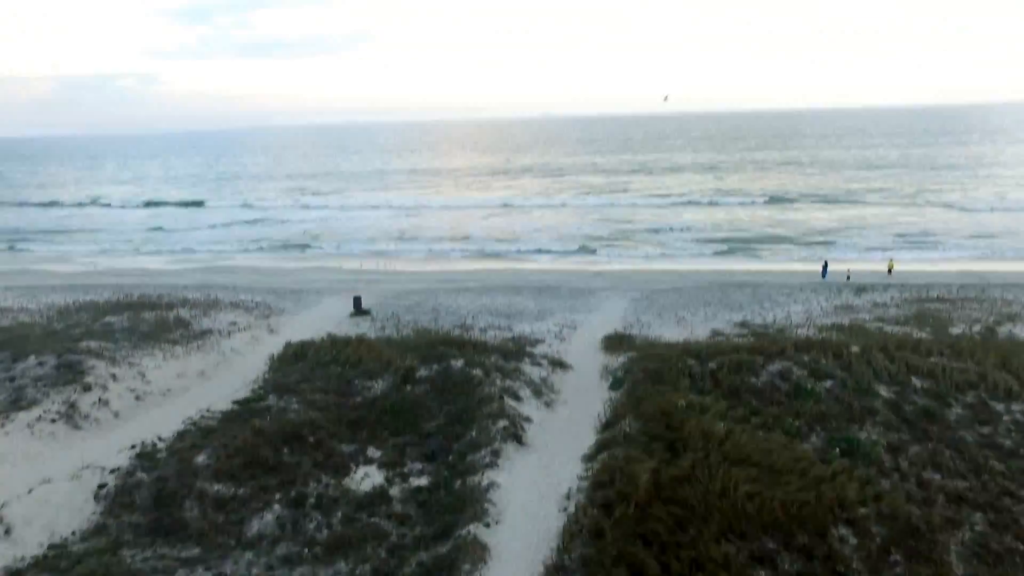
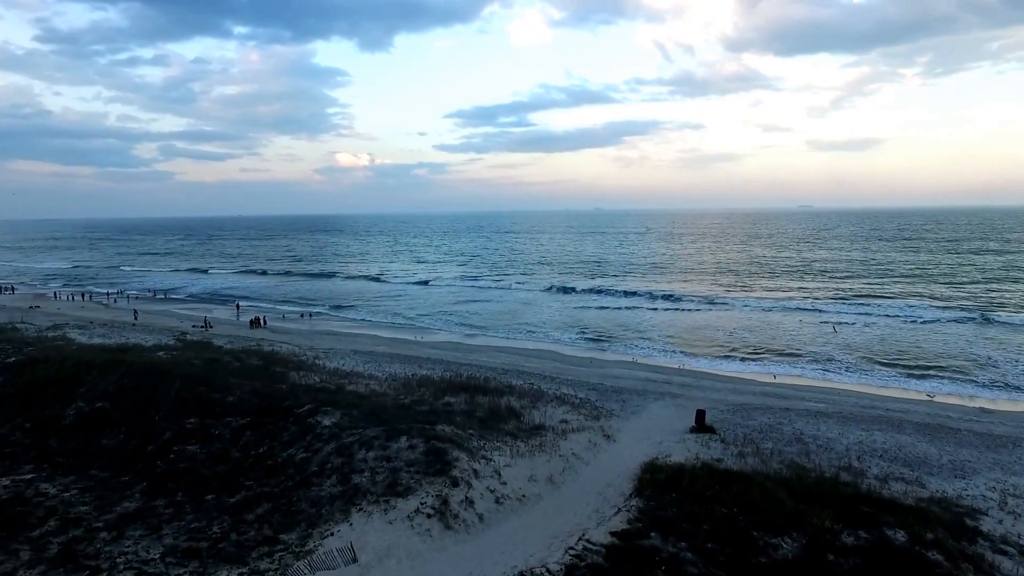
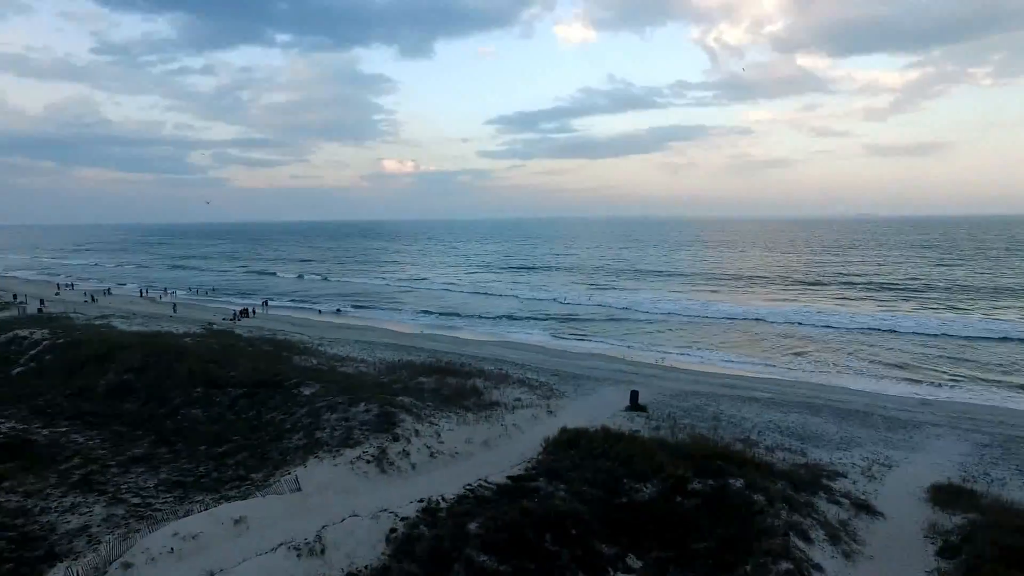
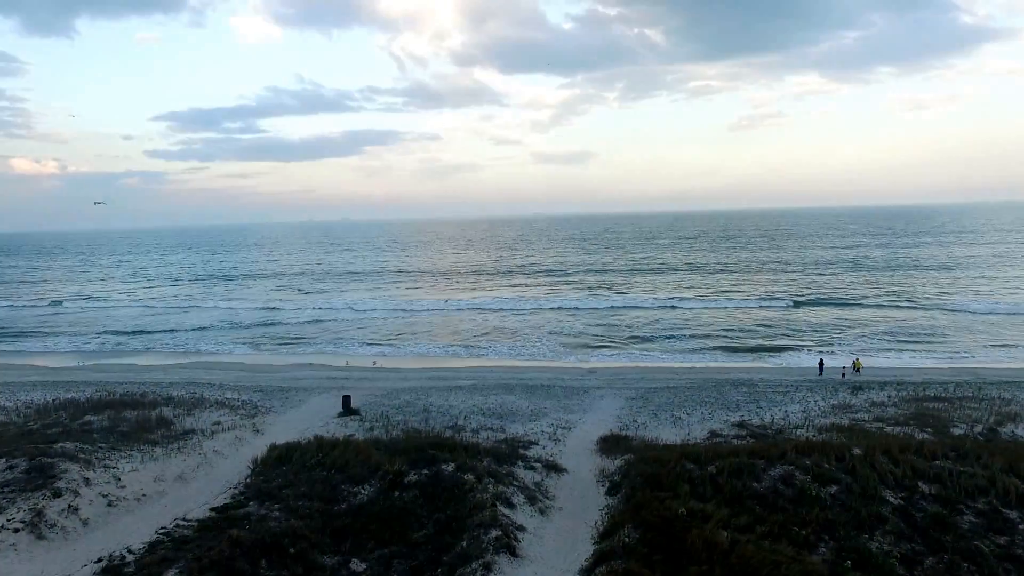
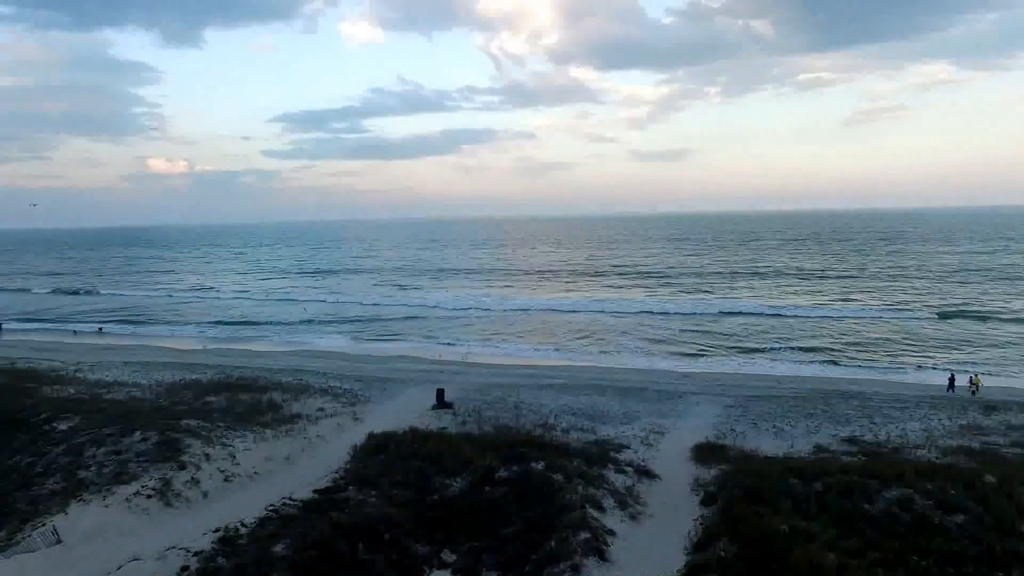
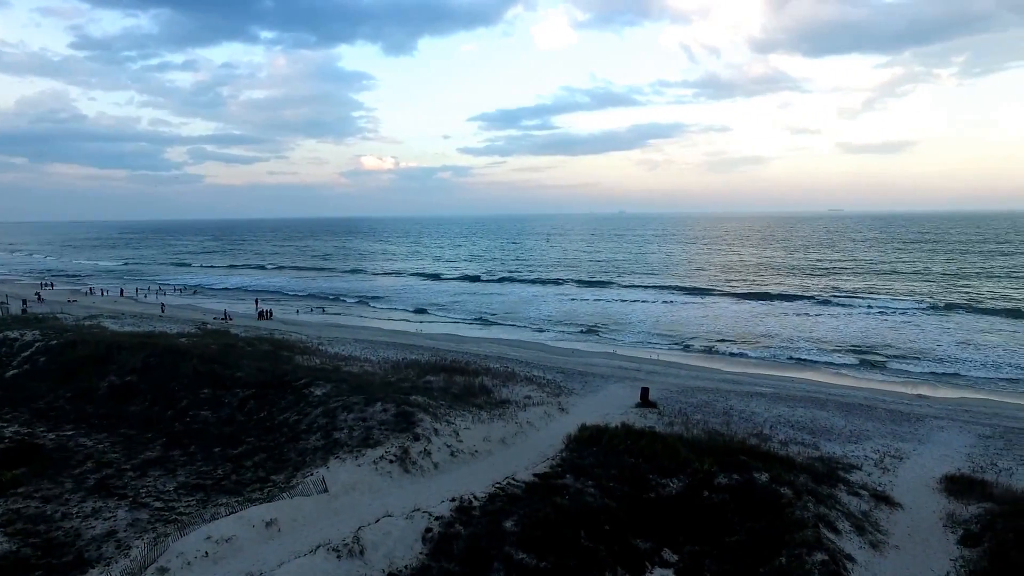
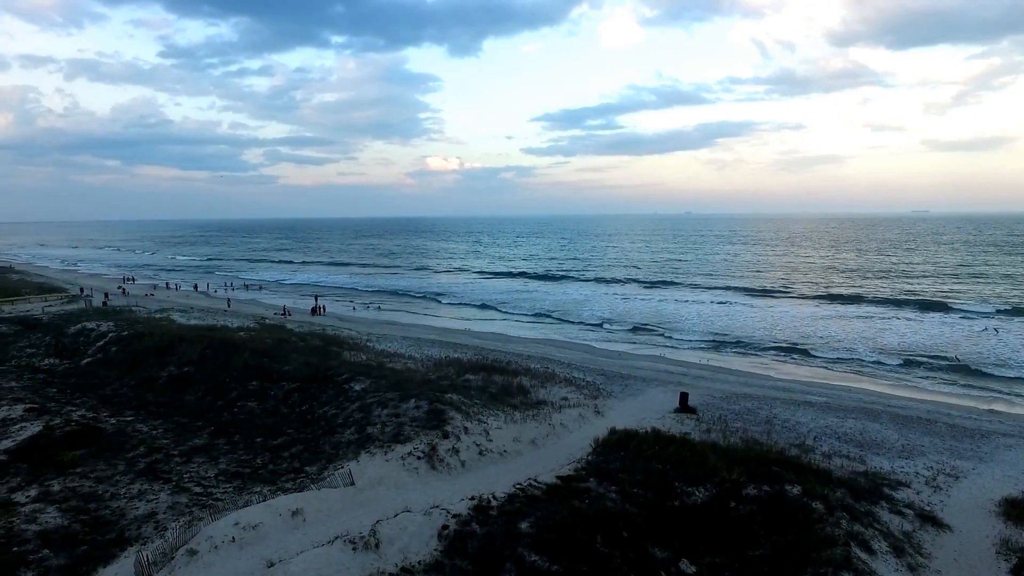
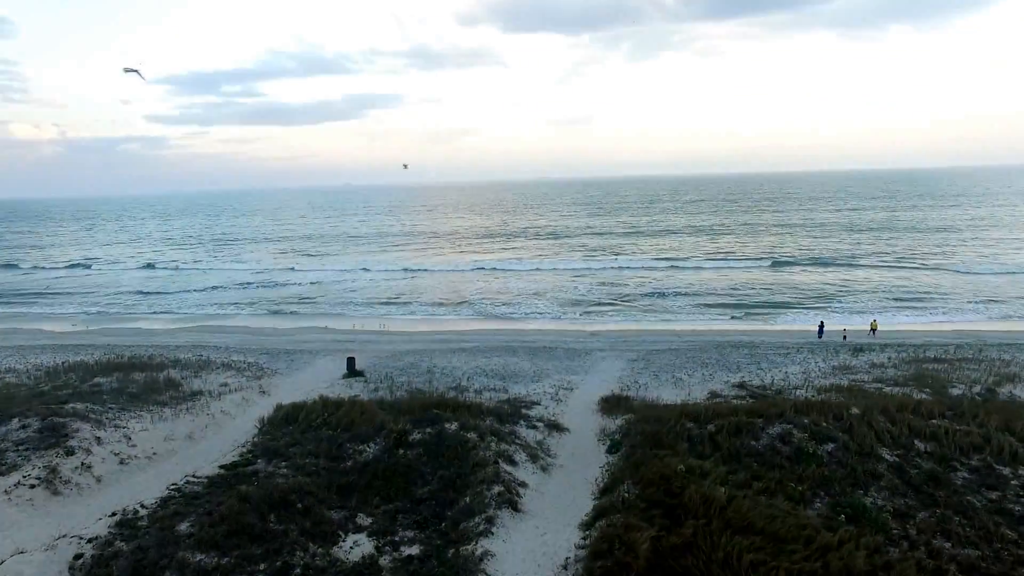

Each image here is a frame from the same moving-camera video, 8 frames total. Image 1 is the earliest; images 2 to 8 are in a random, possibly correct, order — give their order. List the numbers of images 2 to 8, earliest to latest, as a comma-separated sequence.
8, 4, 5, 3, 7, 6, 2
